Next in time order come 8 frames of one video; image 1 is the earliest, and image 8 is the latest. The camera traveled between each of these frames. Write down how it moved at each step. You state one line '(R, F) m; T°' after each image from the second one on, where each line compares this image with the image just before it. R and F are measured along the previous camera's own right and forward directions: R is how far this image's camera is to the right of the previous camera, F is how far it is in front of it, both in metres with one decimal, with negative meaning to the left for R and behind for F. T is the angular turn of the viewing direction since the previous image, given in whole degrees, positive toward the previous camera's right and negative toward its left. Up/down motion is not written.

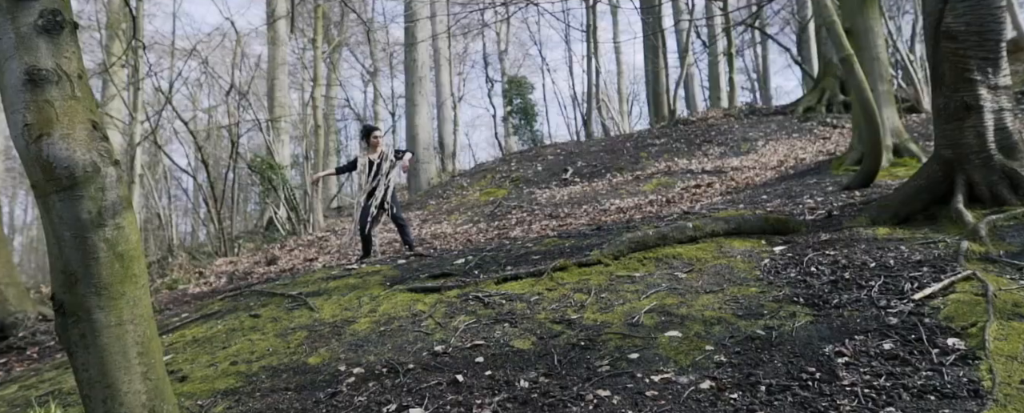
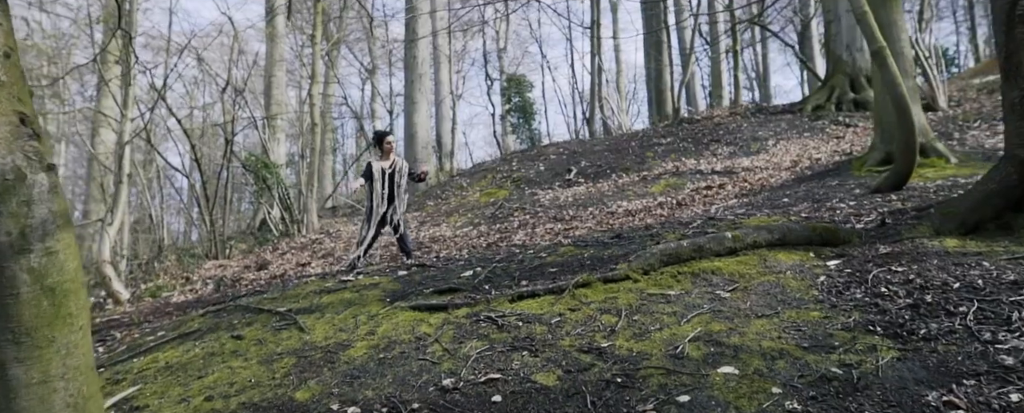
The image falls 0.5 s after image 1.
(-0.1, +0.4) m; 0°
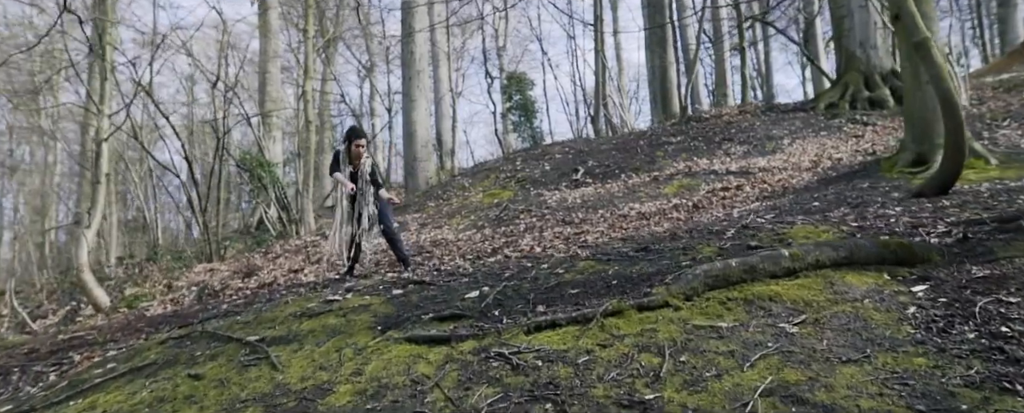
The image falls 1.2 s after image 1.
(-0.1, +0.5) m; 0°
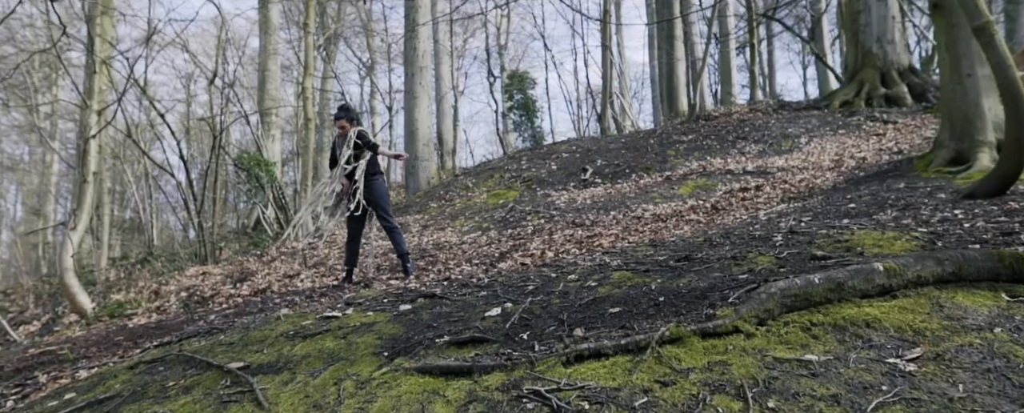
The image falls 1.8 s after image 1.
(-0.1, +0.4) m; 0°
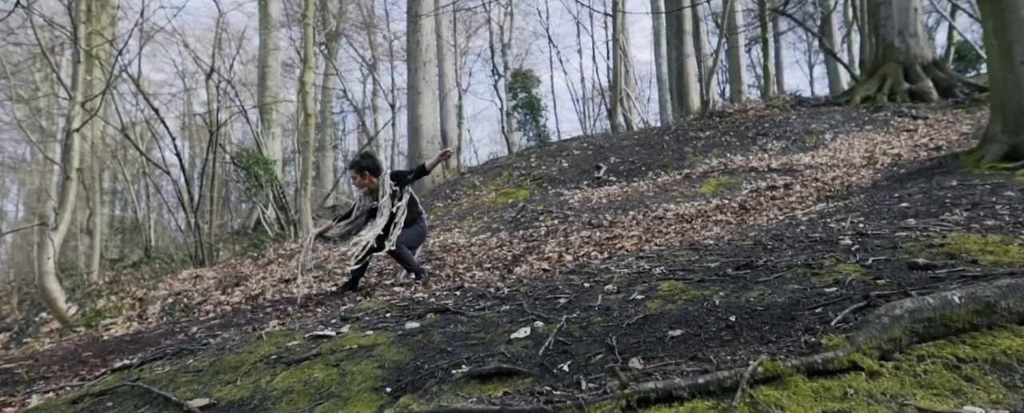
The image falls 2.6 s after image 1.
(-0.1, +0.5) m; 0°
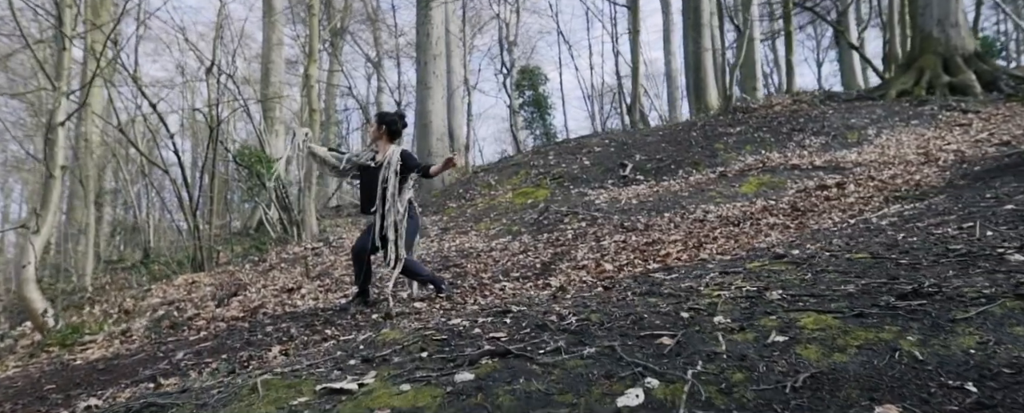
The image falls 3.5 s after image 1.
(-0.2, +0.7) m; 0°
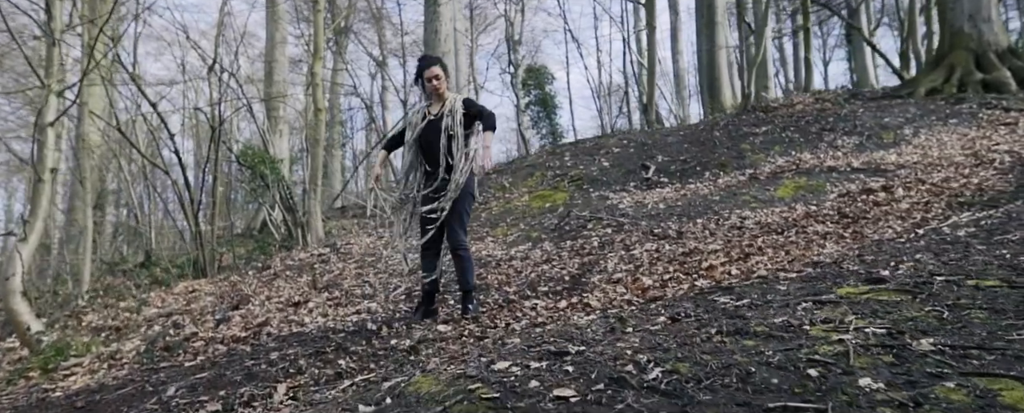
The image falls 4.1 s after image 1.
(-0.2, +0.5) m; 0°
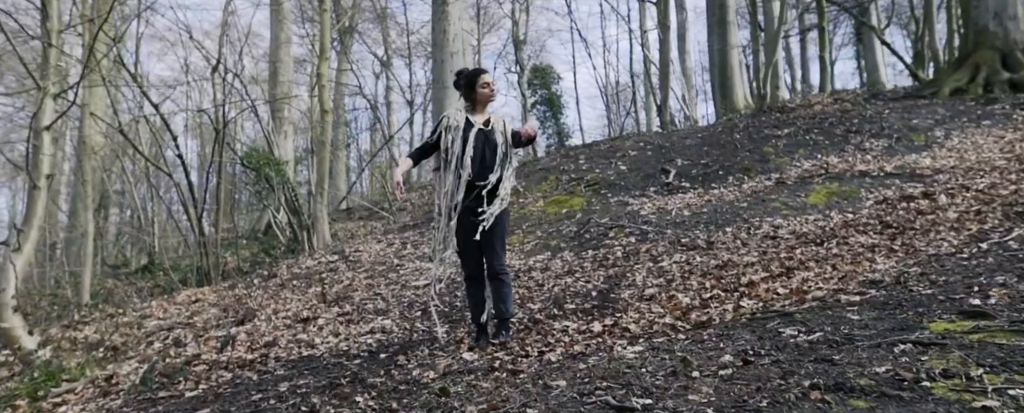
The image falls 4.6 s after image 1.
(-0.2, +0.4) m; 0°
